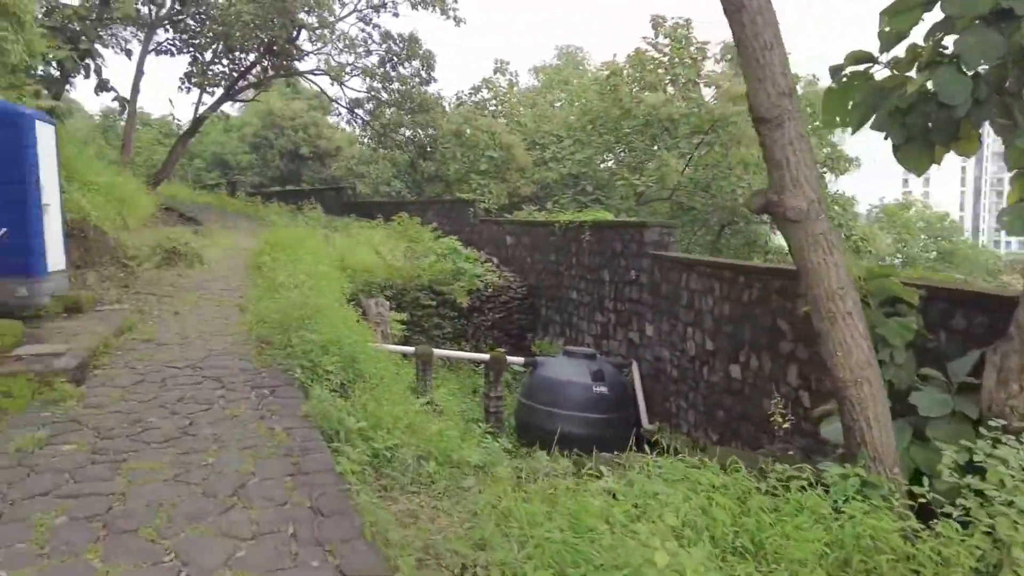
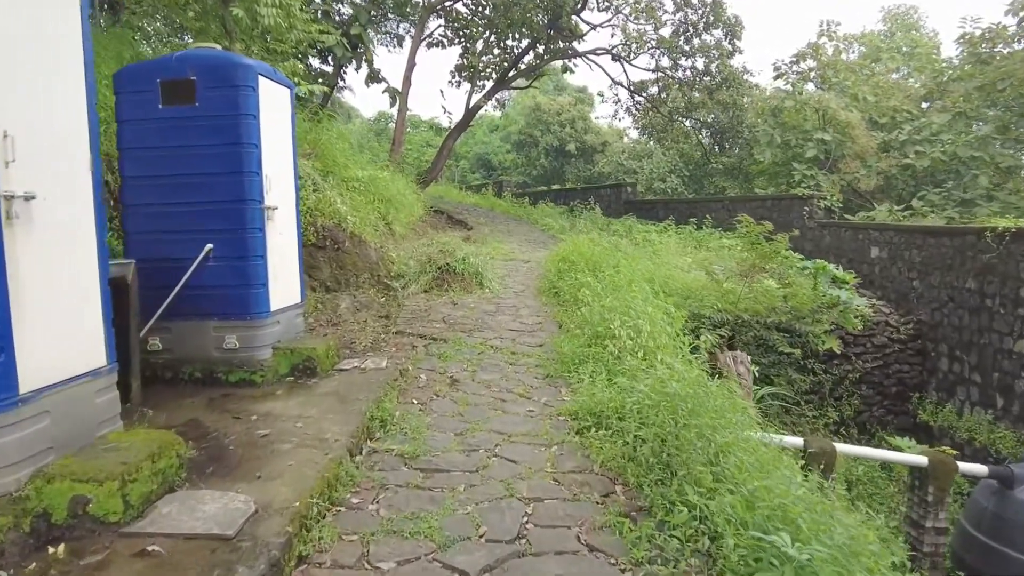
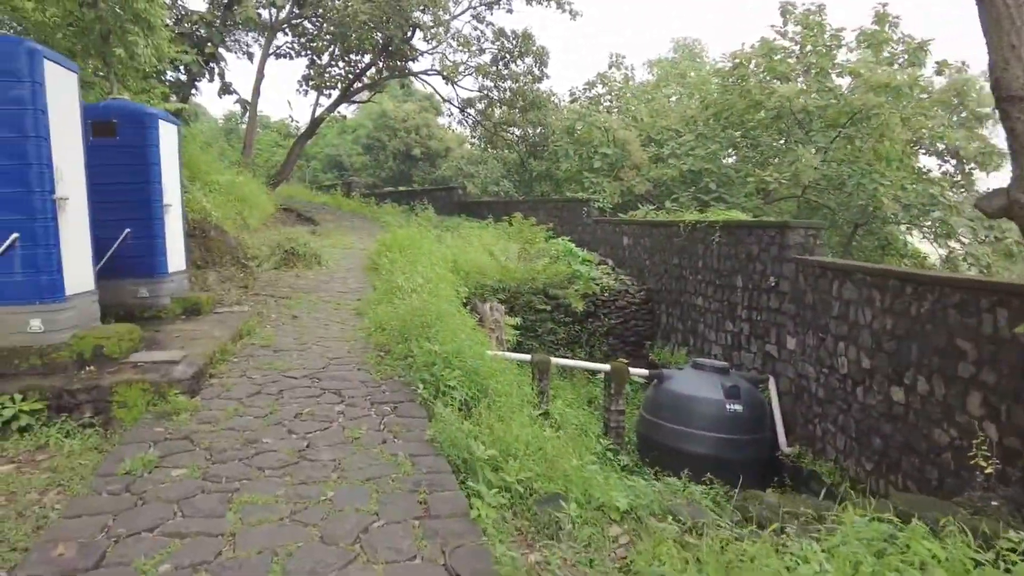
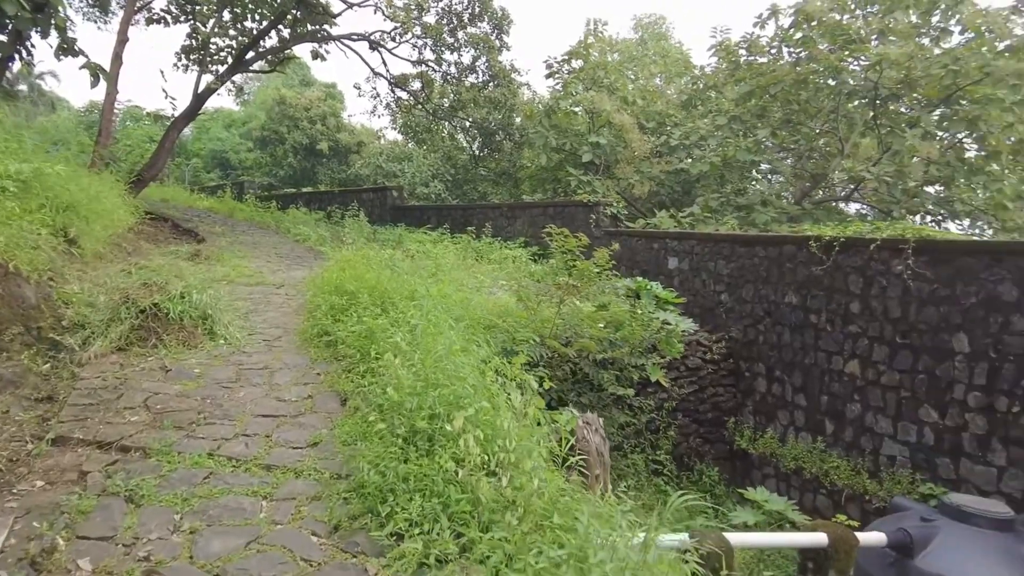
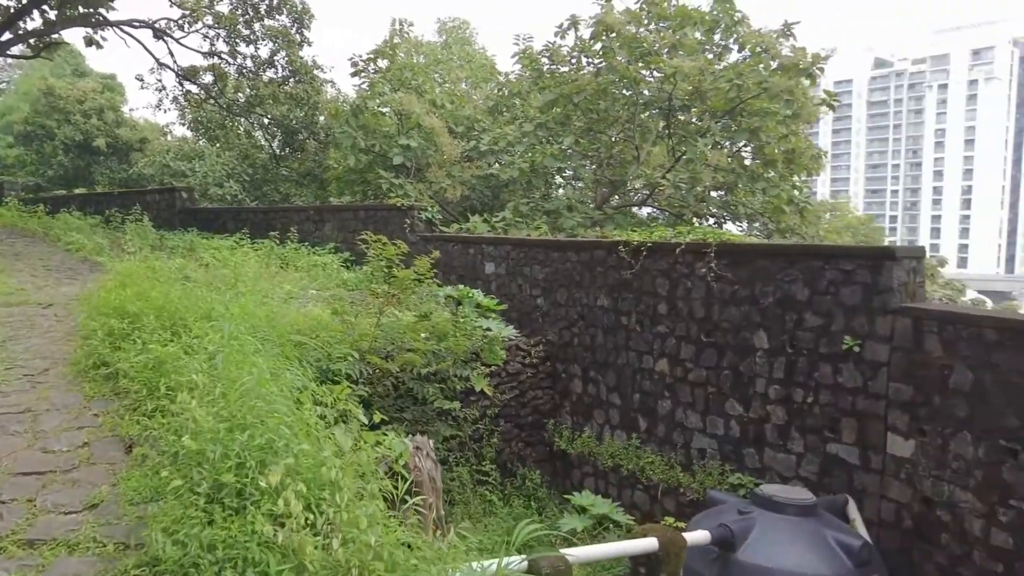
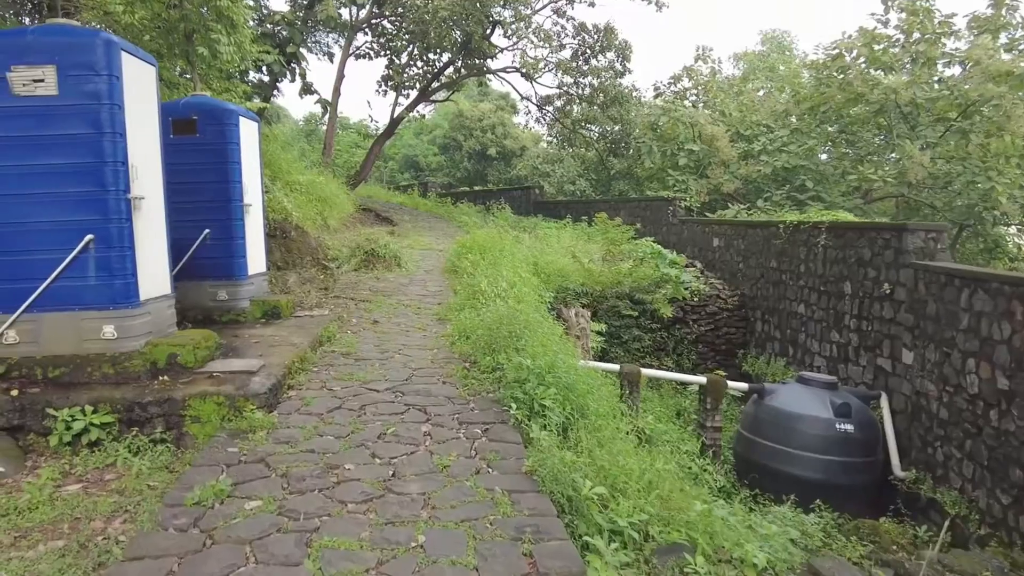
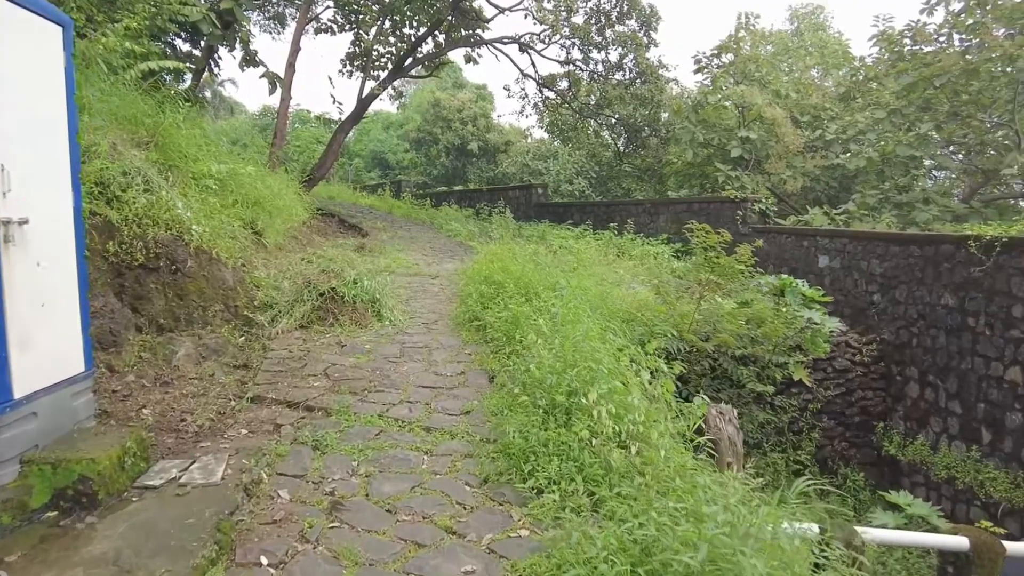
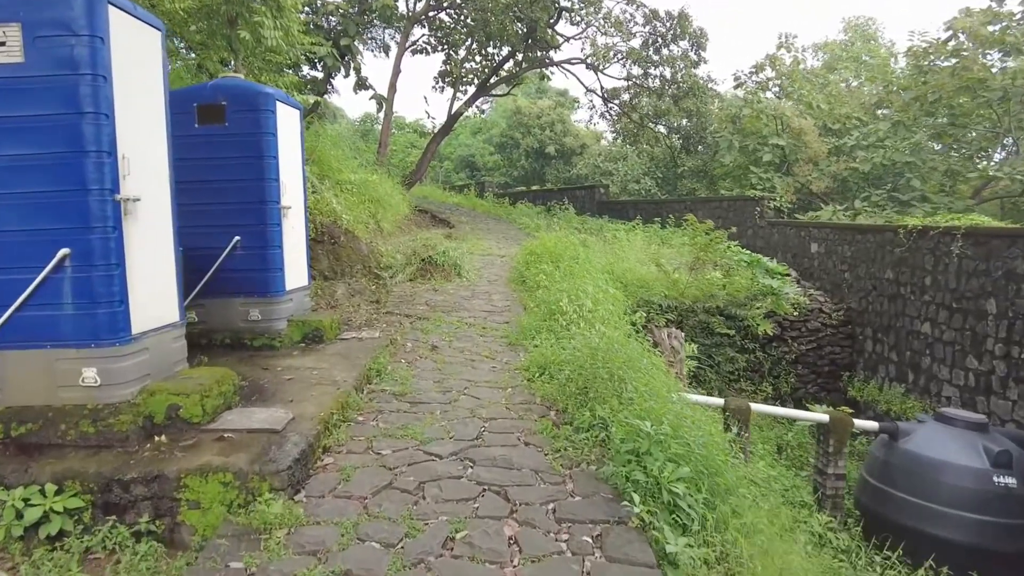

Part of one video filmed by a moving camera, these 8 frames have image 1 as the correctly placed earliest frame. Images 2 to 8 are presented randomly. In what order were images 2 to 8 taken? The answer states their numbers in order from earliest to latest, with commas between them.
3, 6, 8, 2, 7, 4, 5
